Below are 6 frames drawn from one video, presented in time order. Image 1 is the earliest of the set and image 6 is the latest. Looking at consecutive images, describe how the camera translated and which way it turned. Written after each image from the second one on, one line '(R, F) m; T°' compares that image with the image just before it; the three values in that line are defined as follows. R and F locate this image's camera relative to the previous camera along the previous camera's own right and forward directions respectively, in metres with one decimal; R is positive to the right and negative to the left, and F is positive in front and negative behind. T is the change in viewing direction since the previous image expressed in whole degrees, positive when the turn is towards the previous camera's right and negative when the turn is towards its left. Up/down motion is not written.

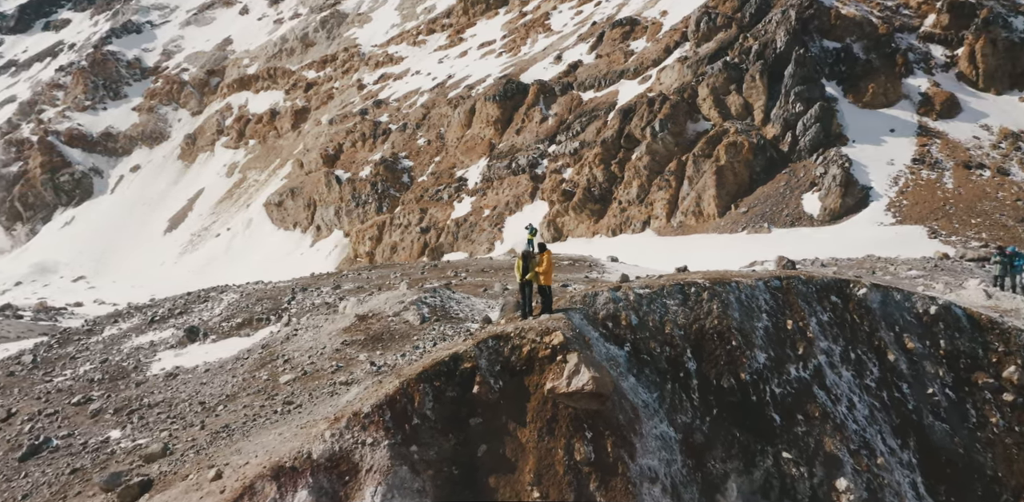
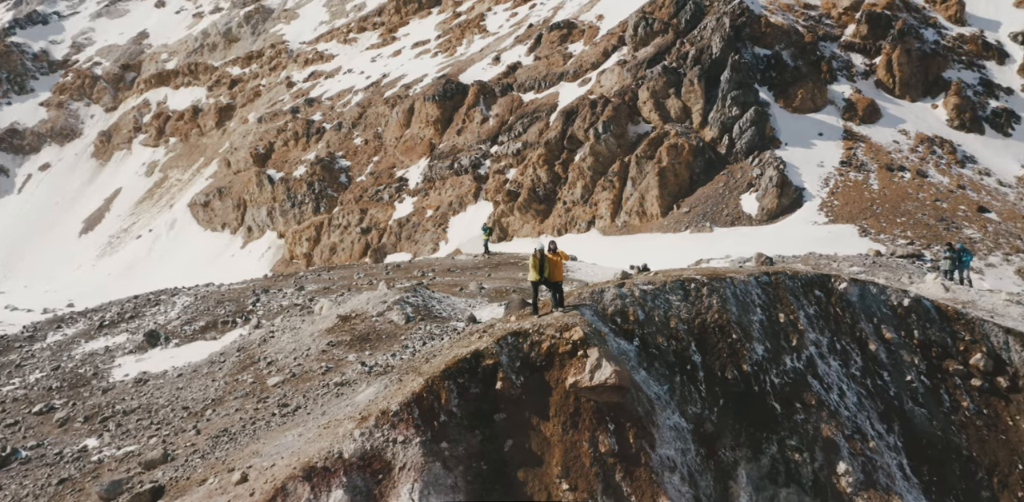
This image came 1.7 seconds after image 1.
(-1.9, -0.2) m; +6°
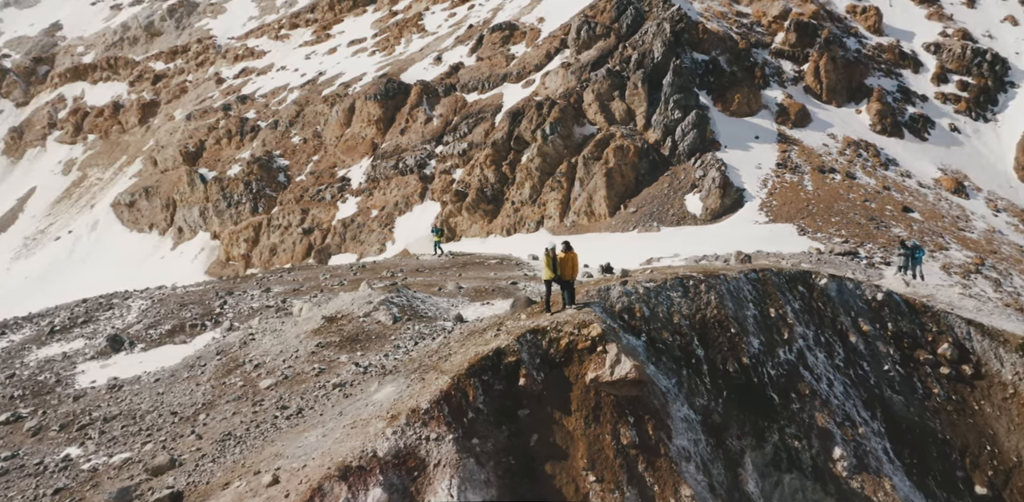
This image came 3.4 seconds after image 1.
(-1.9, -0.2) m; +6°
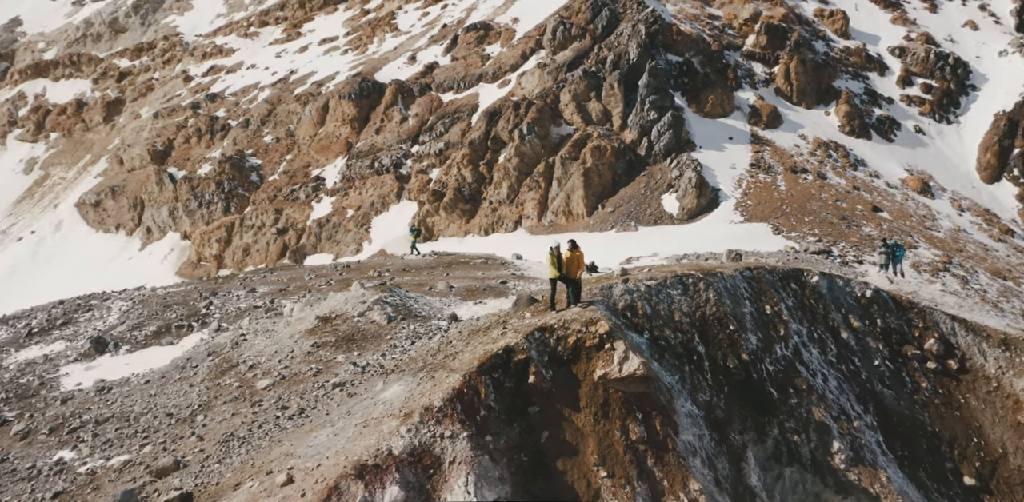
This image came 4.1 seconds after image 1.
(-0.8, -0.1) m; +3°
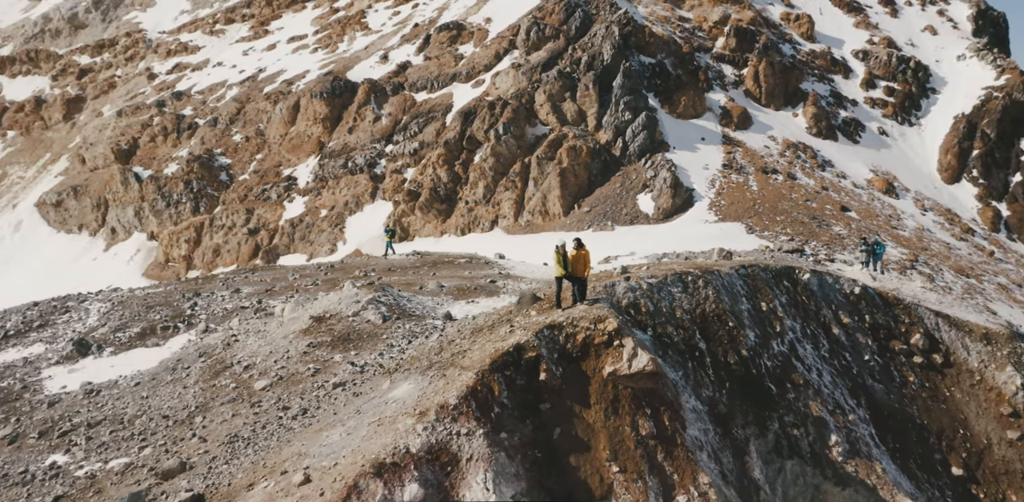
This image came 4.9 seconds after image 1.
(-0.9, -0.1) m; +3°
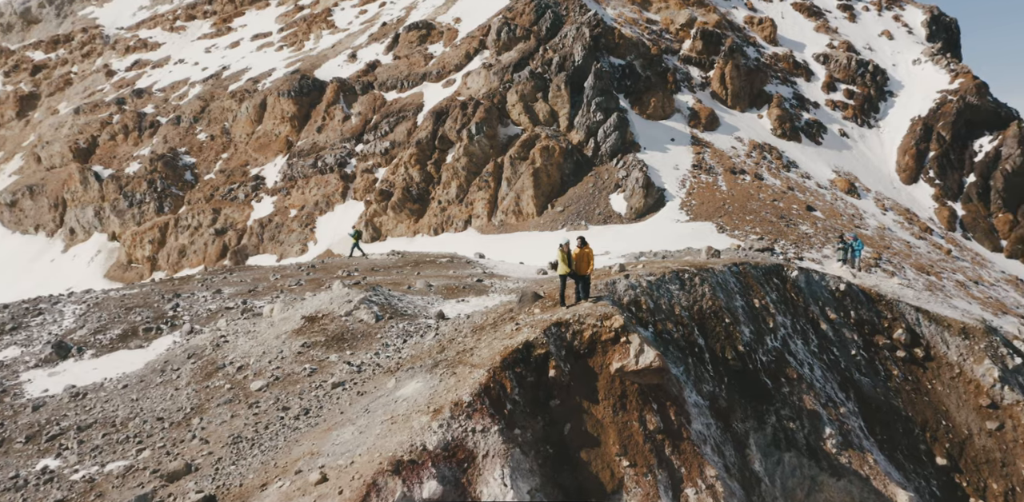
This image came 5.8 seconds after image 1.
(-1.0, -0.1) m; +3°
